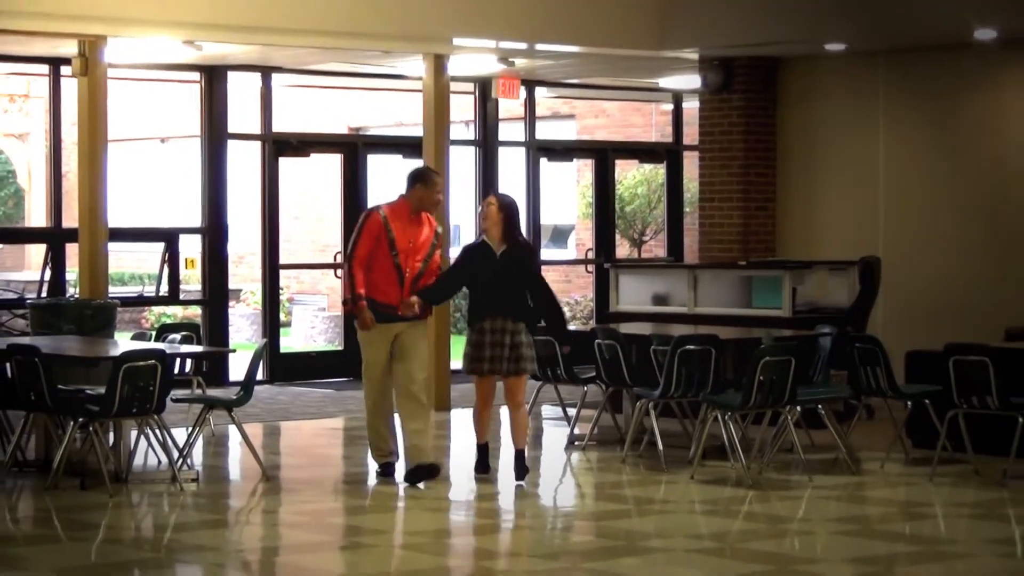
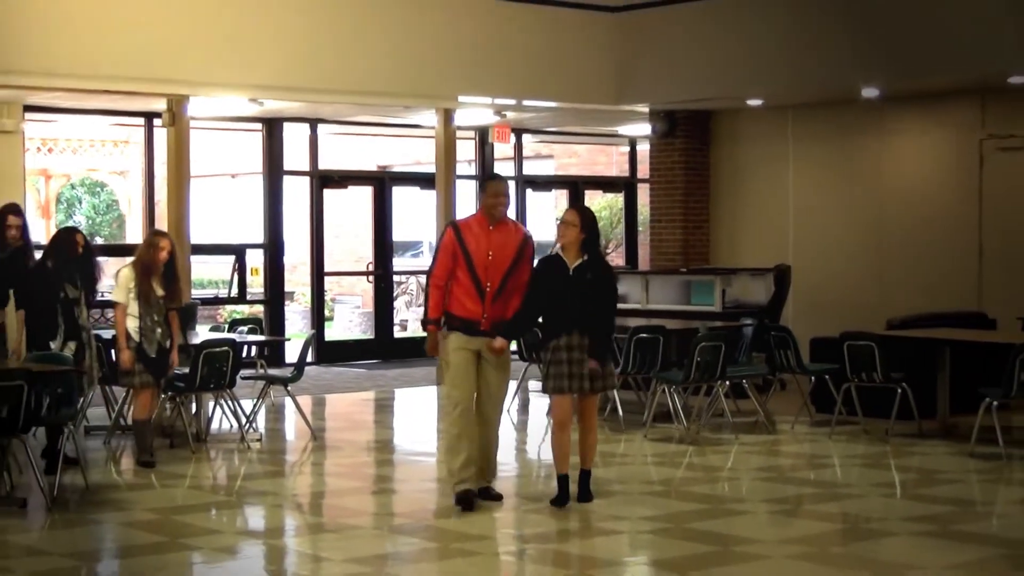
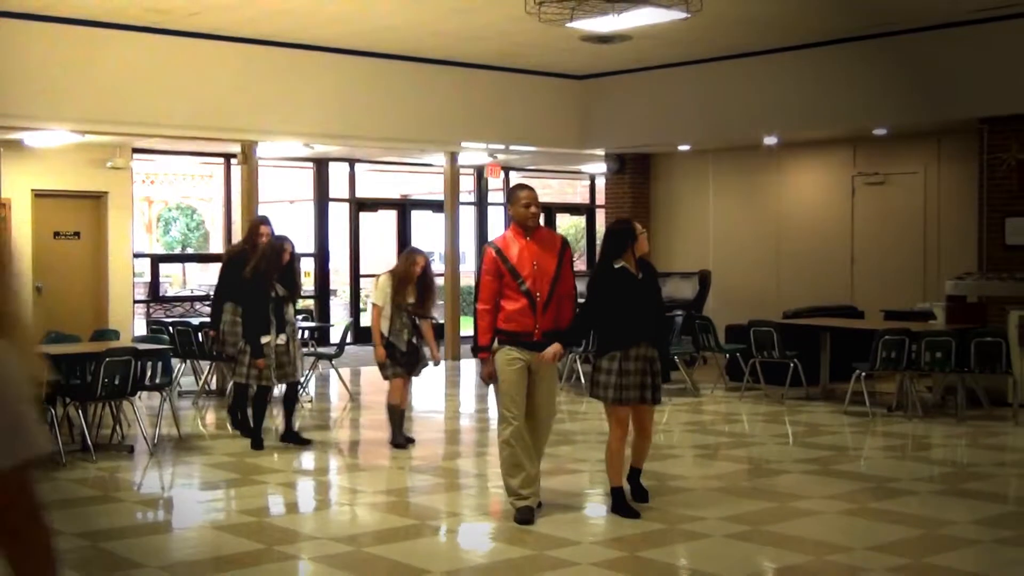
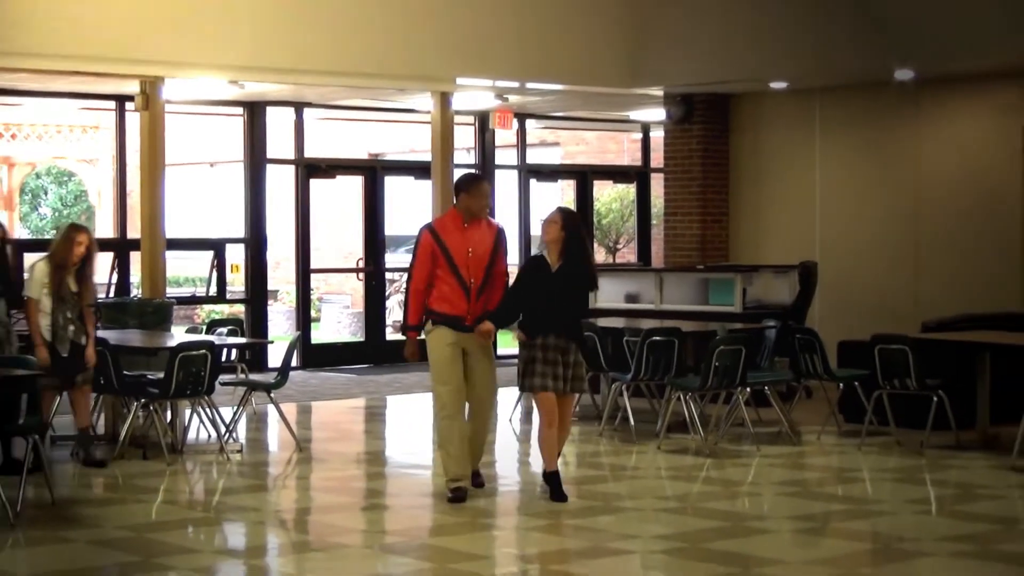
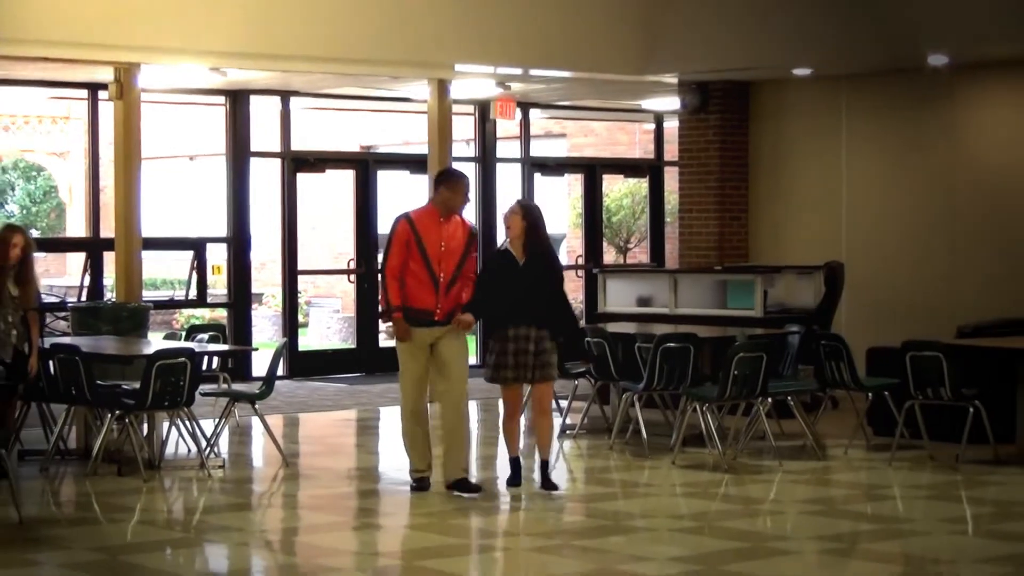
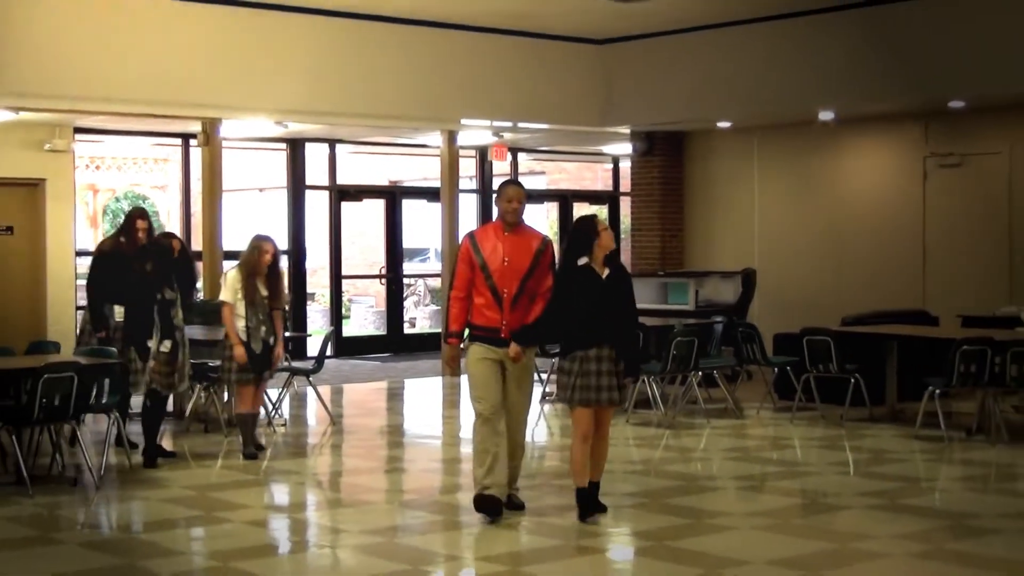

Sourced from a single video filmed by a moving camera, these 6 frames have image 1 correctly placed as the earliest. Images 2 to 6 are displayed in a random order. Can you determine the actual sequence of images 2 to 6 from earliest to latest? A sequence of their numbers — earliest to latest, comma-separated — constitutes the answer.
5, 4, 2, 6, 3
